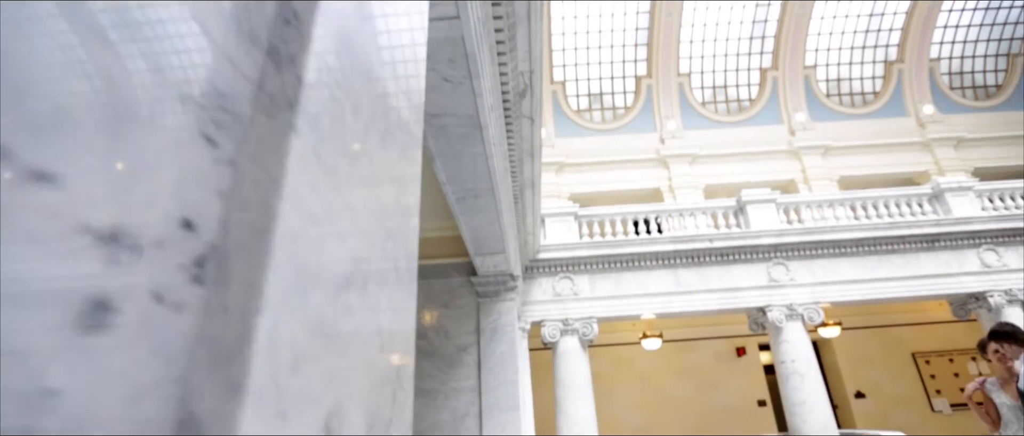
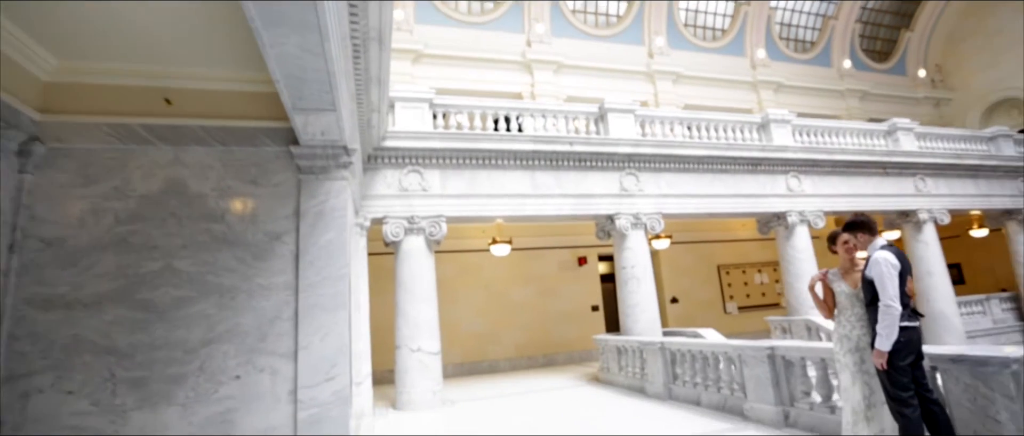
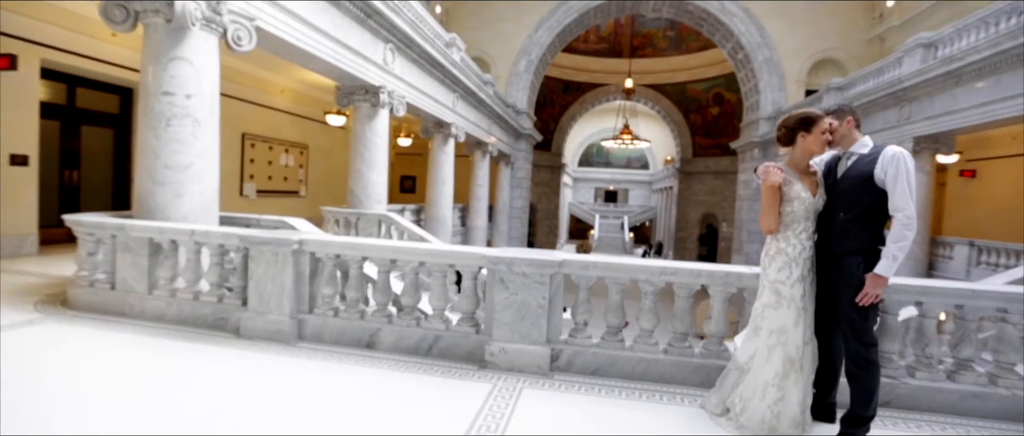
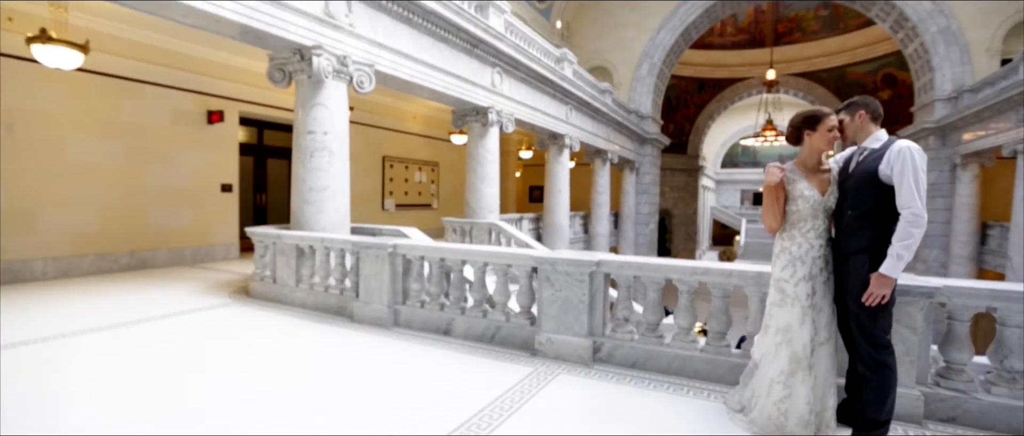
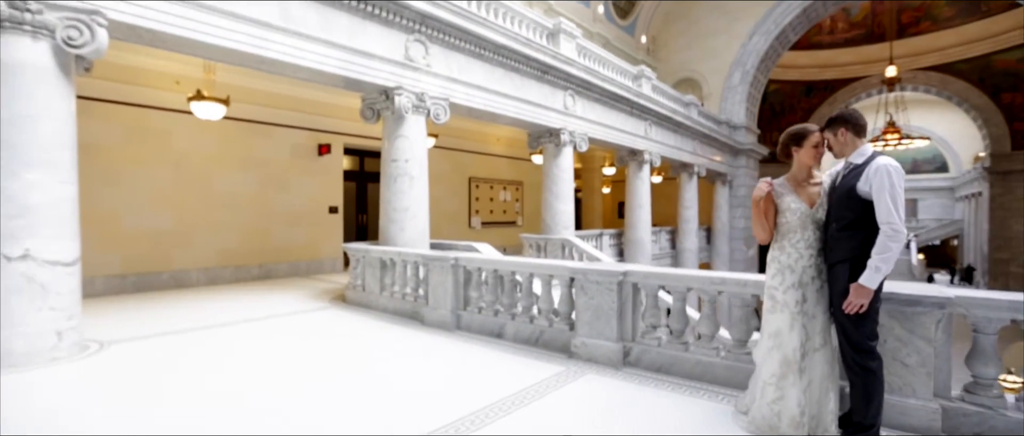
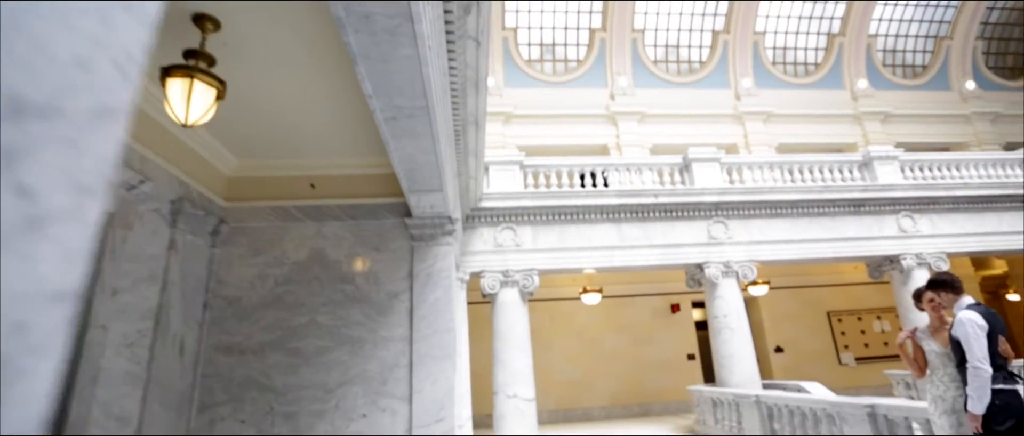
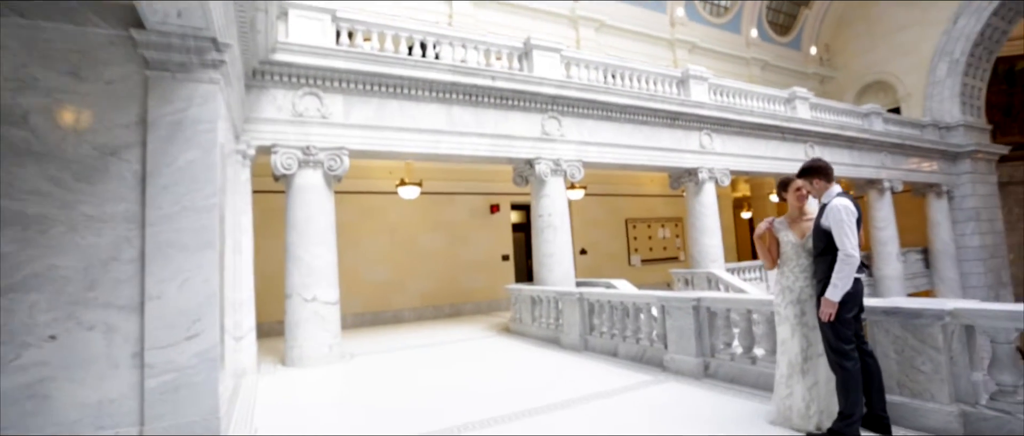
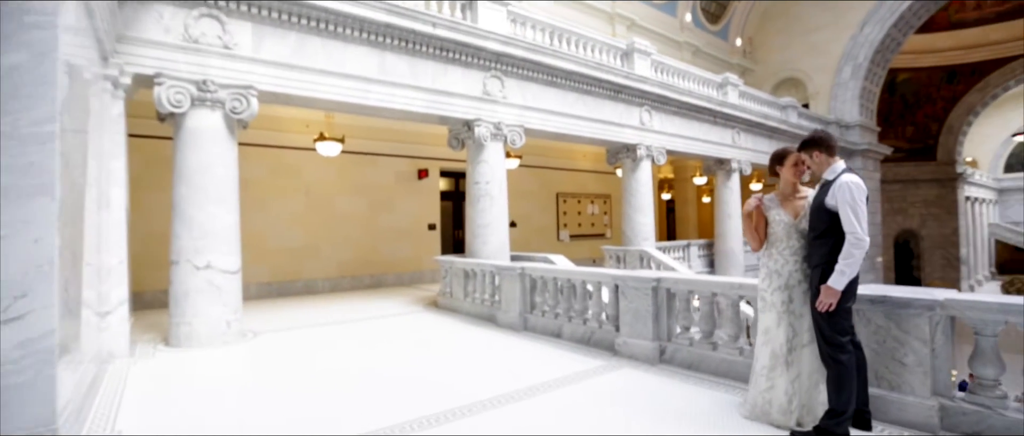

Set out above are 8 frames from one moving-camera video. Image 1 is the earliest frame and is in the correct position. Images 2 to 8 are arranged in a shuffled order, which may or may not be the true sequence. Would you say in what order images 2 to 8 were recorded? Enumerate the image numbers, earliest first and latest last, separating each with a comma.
6, 2, 7, 8, 5, 4, 3
